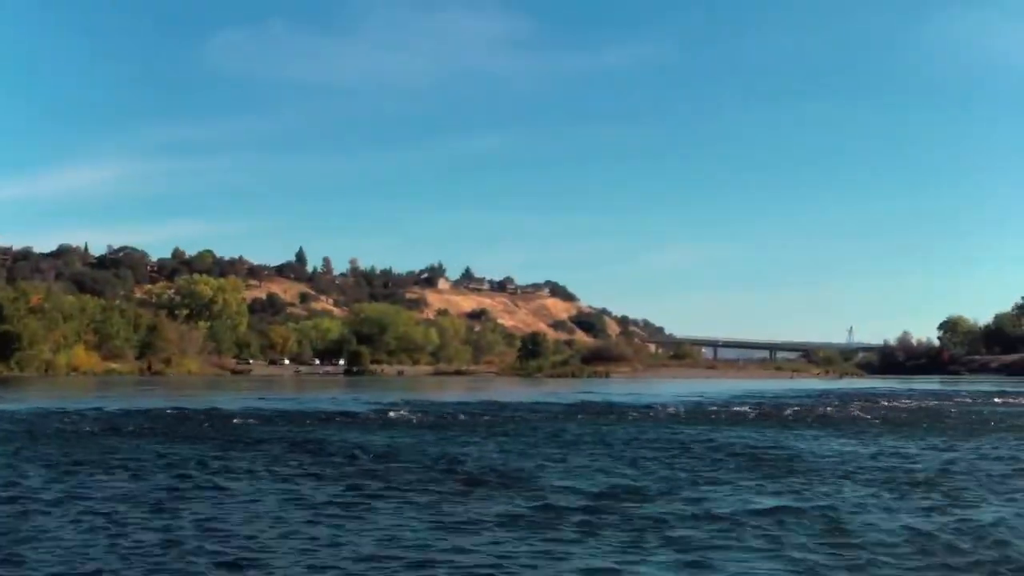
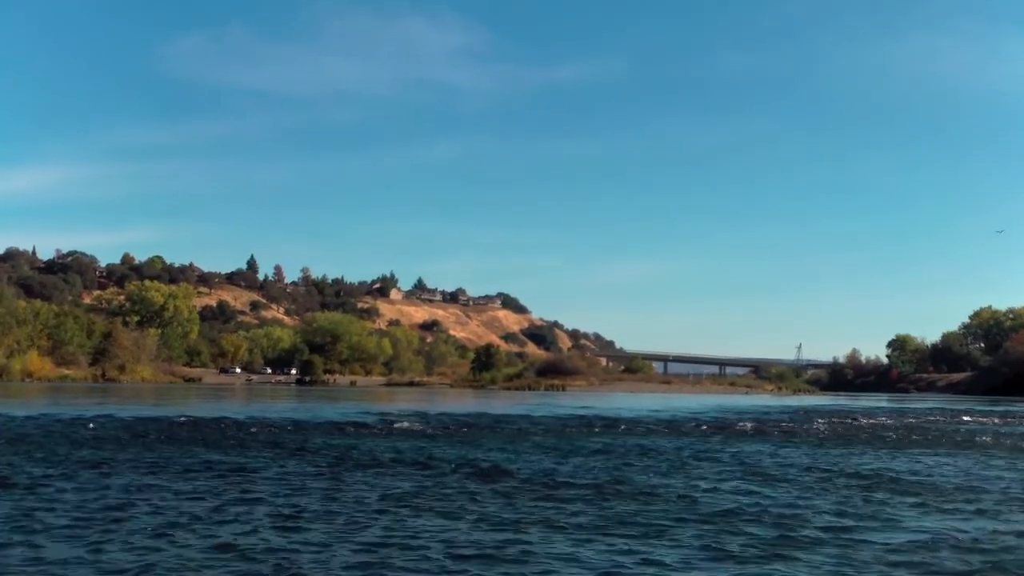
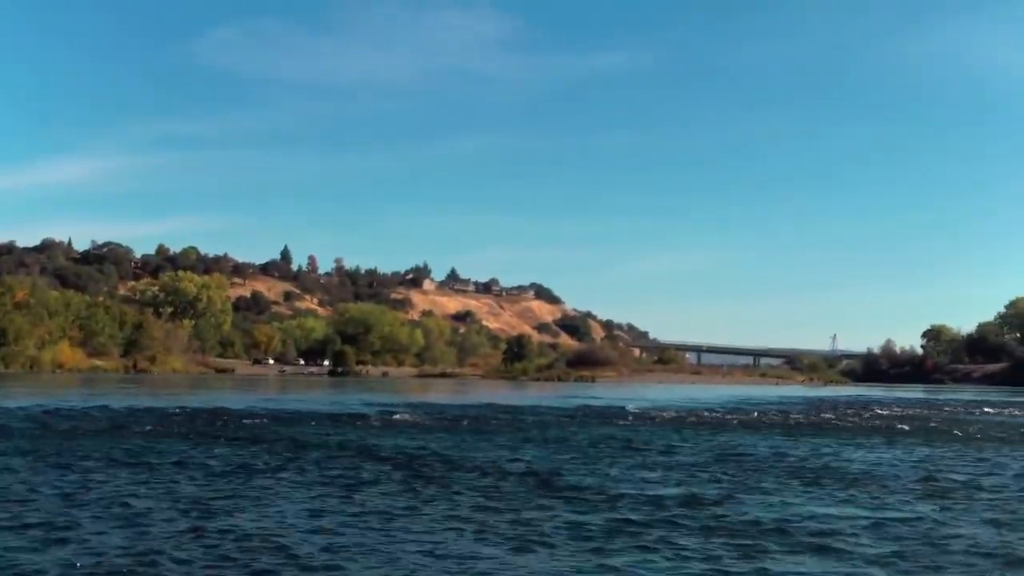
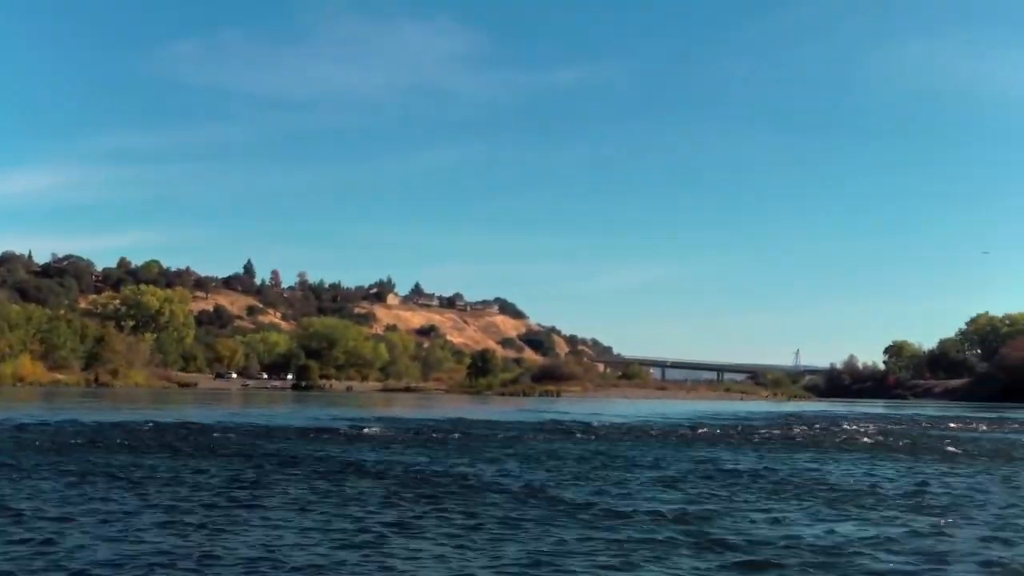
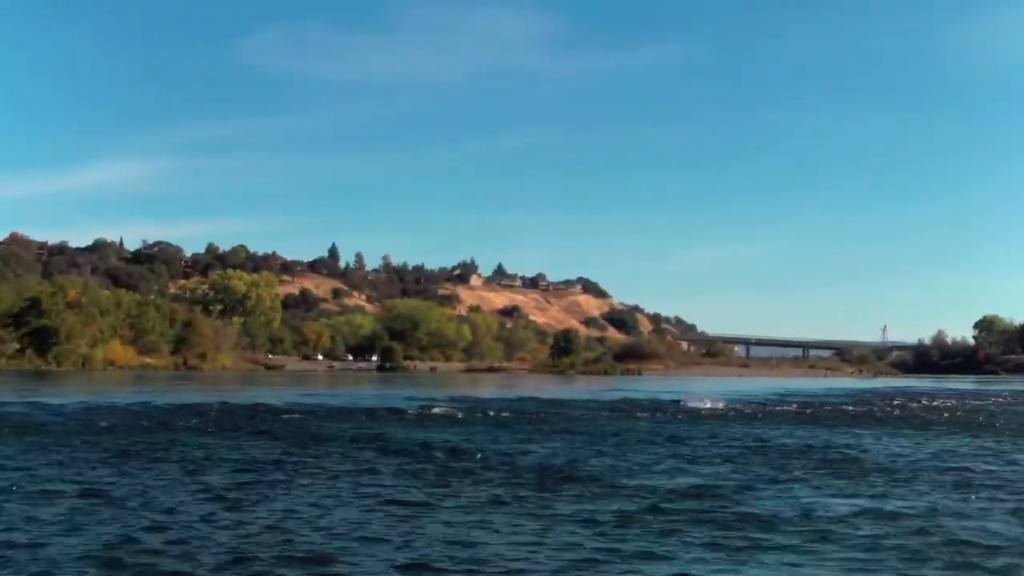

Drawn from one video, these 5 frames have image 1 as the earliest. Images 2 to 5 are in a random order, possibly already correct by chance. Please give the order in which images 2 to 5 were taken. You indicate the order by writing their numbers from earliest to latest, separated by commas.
5, 3, 4, 2
